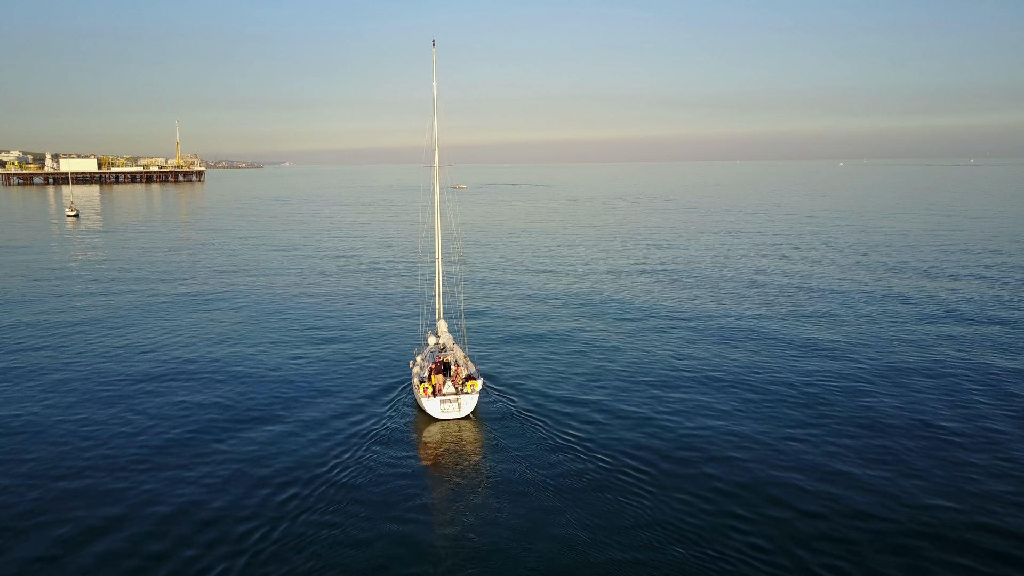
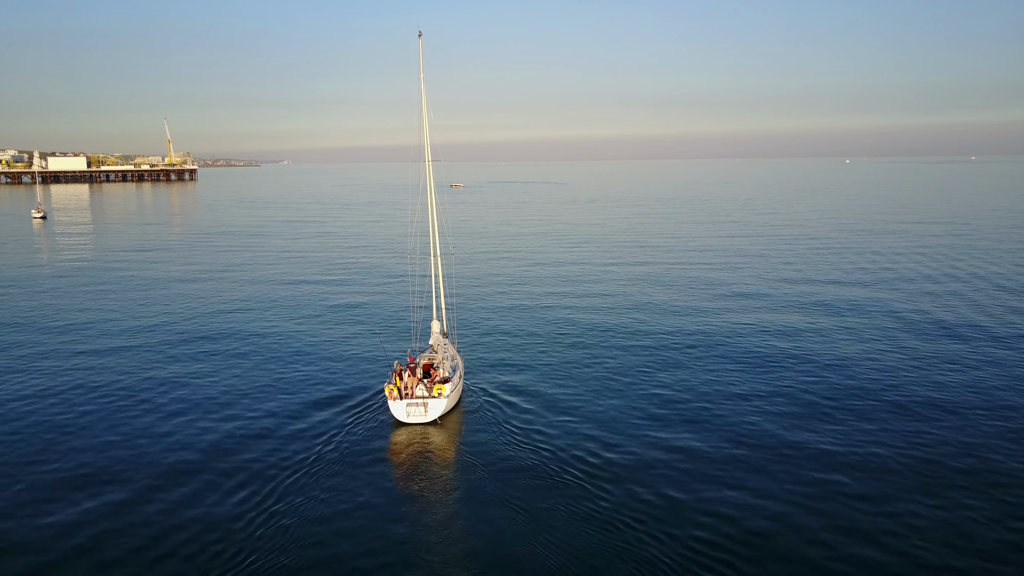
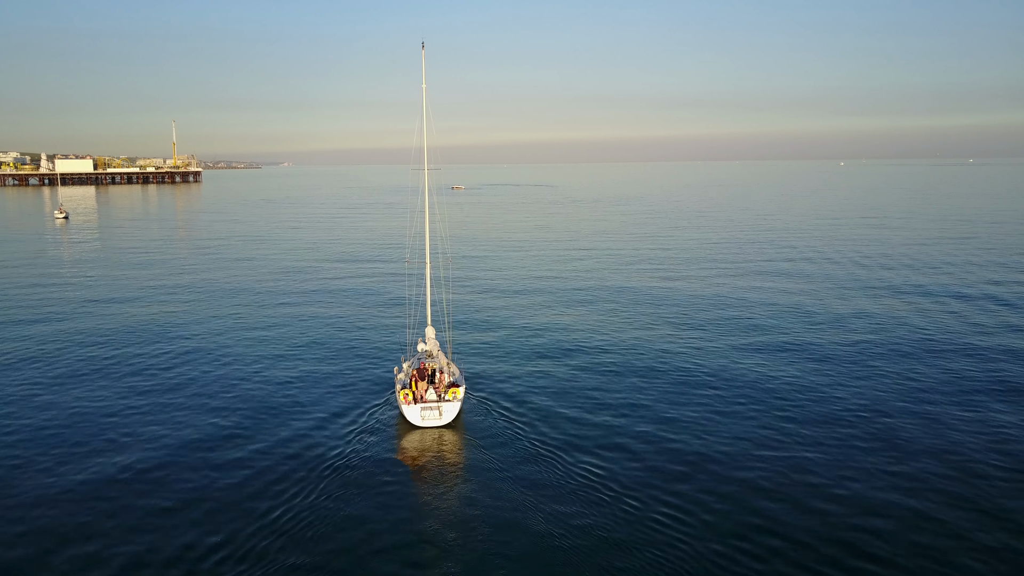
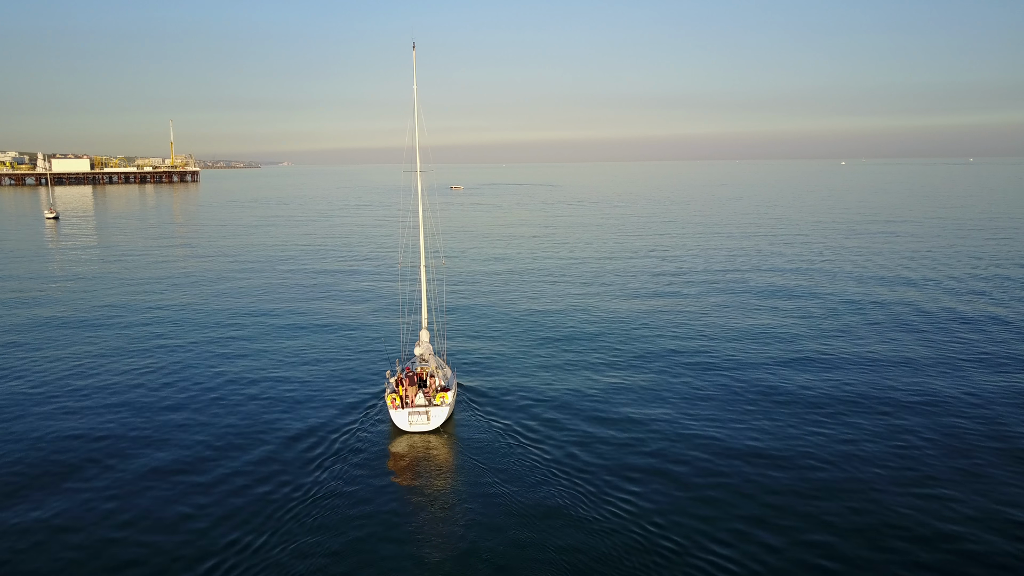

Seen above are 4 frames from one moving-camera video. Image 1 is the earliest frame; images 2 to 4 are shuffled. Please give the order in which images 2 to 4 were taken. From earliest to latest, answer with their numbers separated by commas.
3, 4, 2
